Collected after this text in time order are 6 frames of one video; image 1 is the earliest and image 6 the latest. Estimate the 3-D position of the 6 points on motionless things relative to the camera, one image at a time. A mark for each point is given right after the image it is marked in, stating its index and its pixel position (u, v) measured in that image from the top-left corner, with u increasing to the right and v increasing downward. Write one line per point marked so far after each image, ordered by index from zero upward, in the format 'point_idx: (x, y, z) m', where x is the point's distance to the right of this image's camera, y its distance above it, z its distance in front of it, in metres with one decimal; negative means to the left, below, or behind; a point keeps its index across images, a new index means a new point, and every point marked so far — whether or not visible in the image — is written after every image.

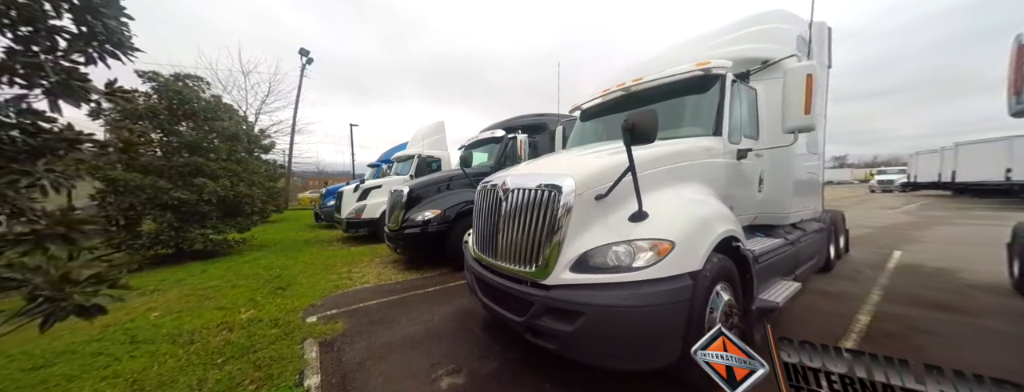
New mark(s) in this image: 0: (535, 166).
0: (+0.3, +0.3, +3.0) m
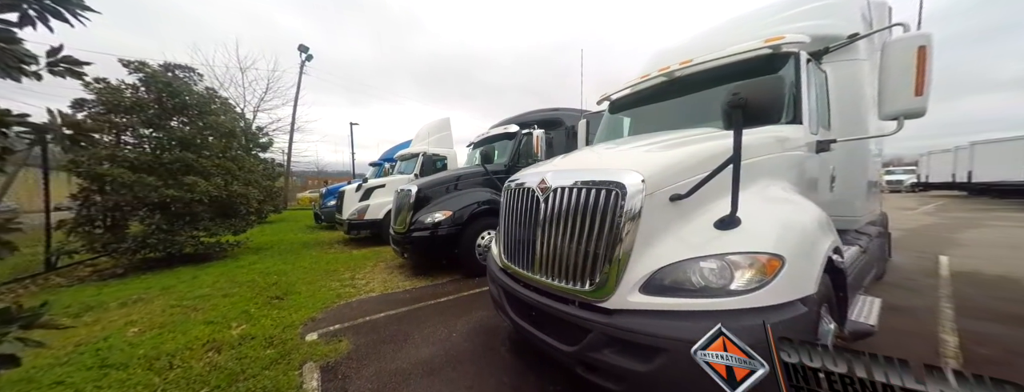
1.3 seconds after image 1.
0: (+0.6, +0.3, +2.6) m
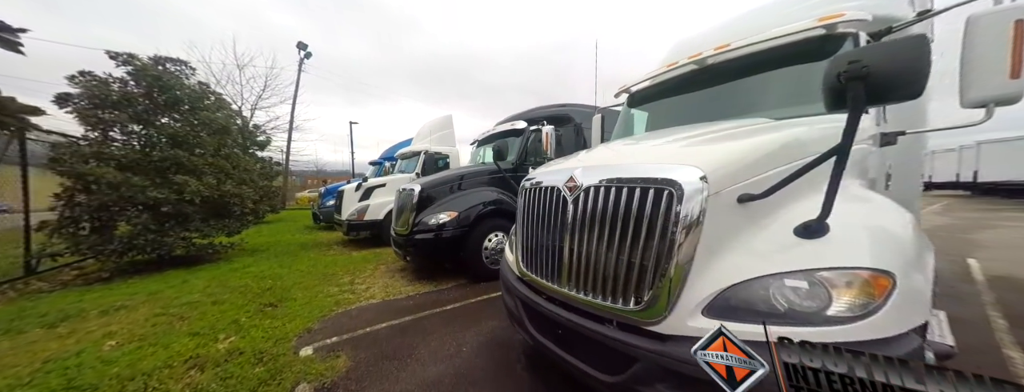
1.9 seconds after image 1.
0: (+0.7, +0.3, +2.3) m
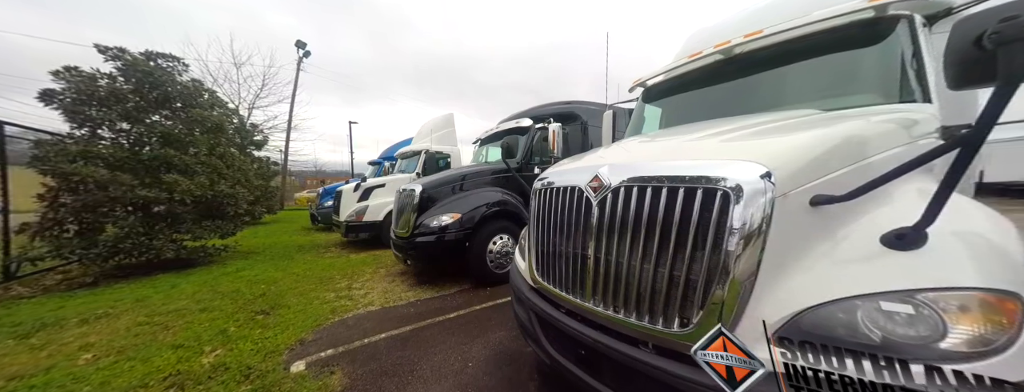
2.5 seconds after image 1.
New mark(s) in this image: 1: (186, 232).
0: (+0.8, +0.3, +2.1) m
1: (-6.7, -0.7, +5.7) m
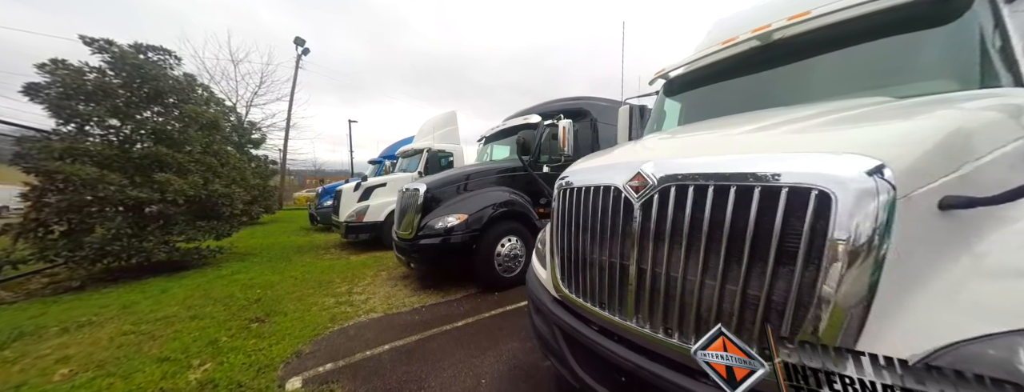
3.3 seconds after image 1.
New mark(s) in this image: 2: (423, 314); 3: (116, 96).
0: (+1.0, +0.3, +1.9) m
1: (-6.6, -0.7, +5.5) m
2: (-1.1, -1.5, +3.5) m
3: (-7.1, +1.8, +5.0) m
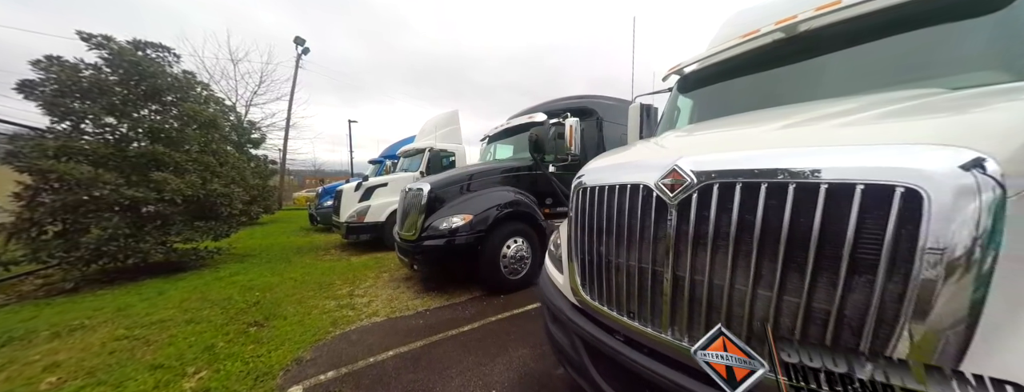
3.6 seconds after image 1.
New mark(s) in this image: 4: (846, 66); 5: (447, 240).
0: (+1.1, +0.3, +1.8) m
1: (-6.5, -0.7, +5.3) m
2: (-1.0, -1.5, +3.4) m
3: (-7.1, +1.8, +4.9) m
4: (+2.4, +0.9, +2.0) m
5: (-0.9, -0.6, +3.9) m
